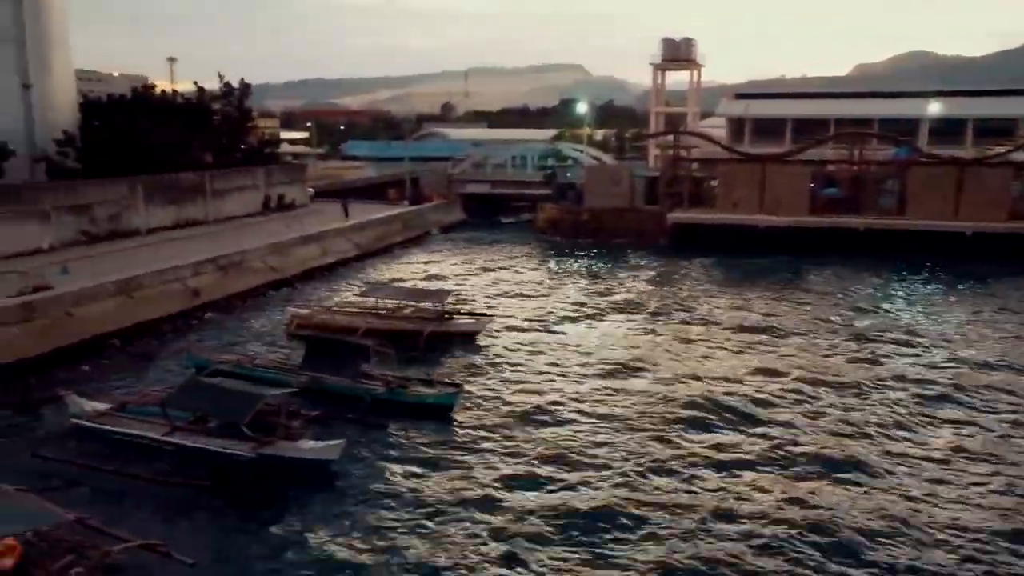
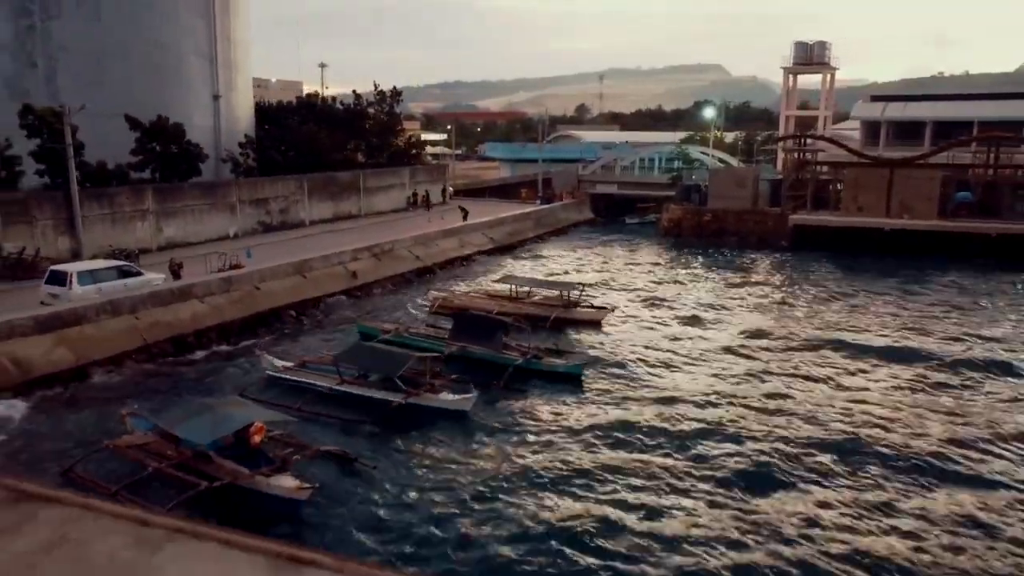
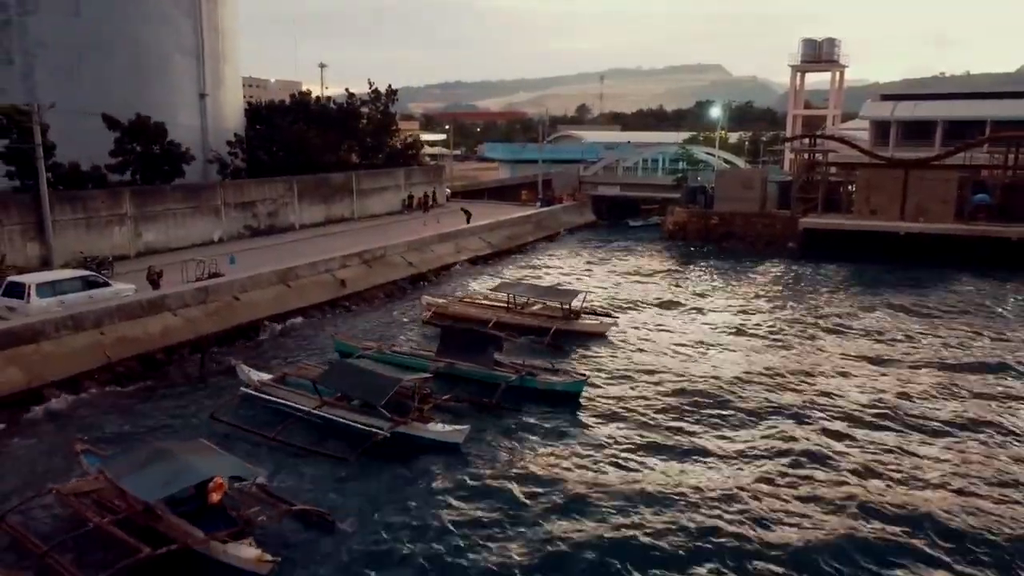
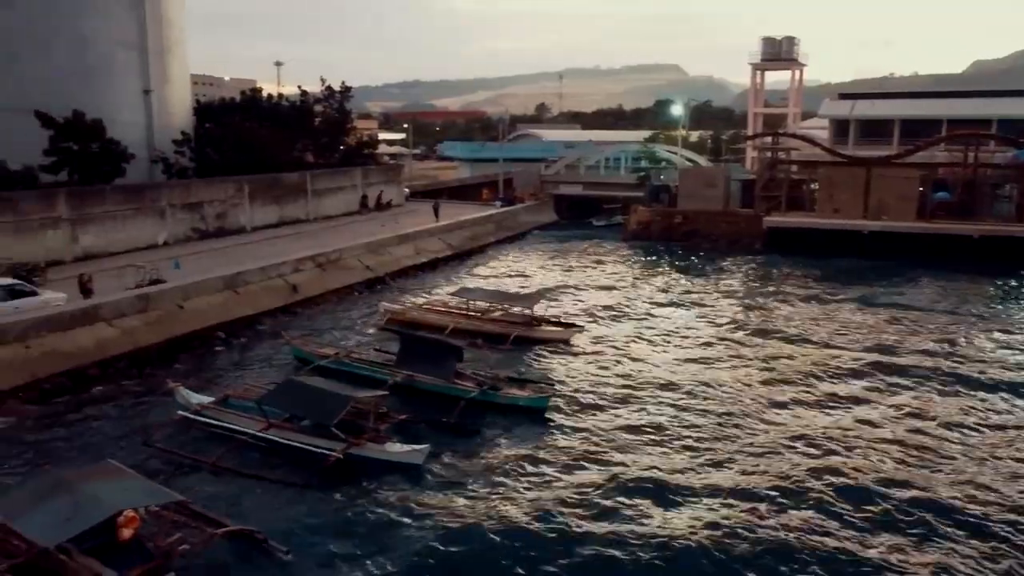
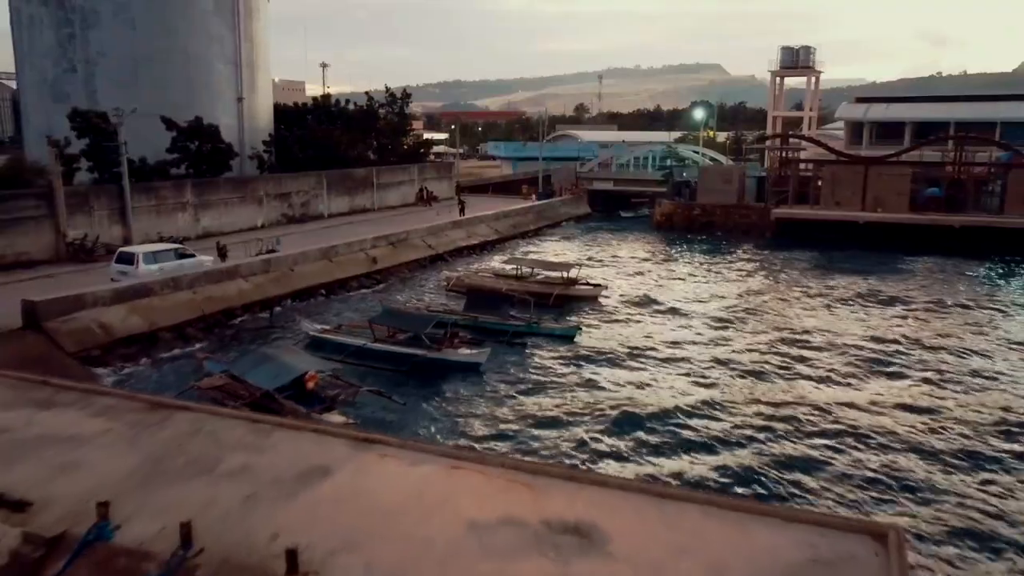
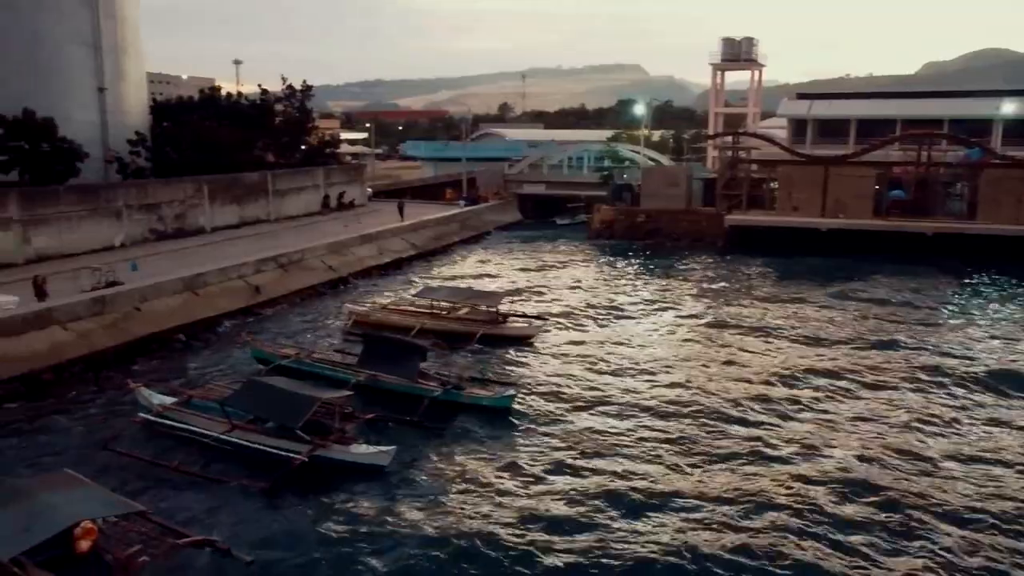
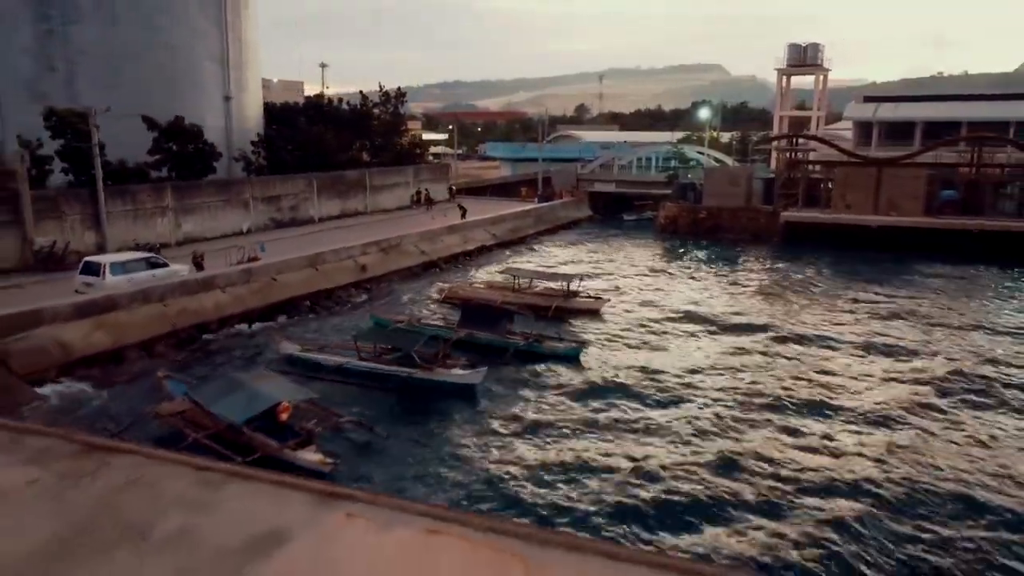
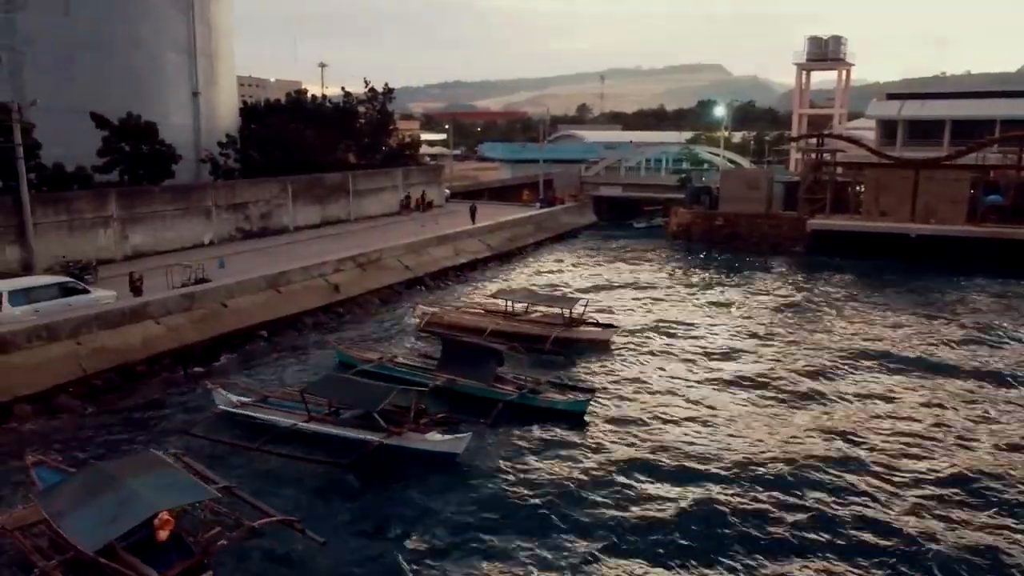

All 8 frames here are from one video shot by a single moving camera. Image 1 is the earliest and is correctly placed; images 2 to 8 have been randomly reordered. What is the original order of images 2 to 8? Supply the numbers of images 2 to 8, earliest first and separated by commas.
6, 4, 8, 3, 2, 7, 5
